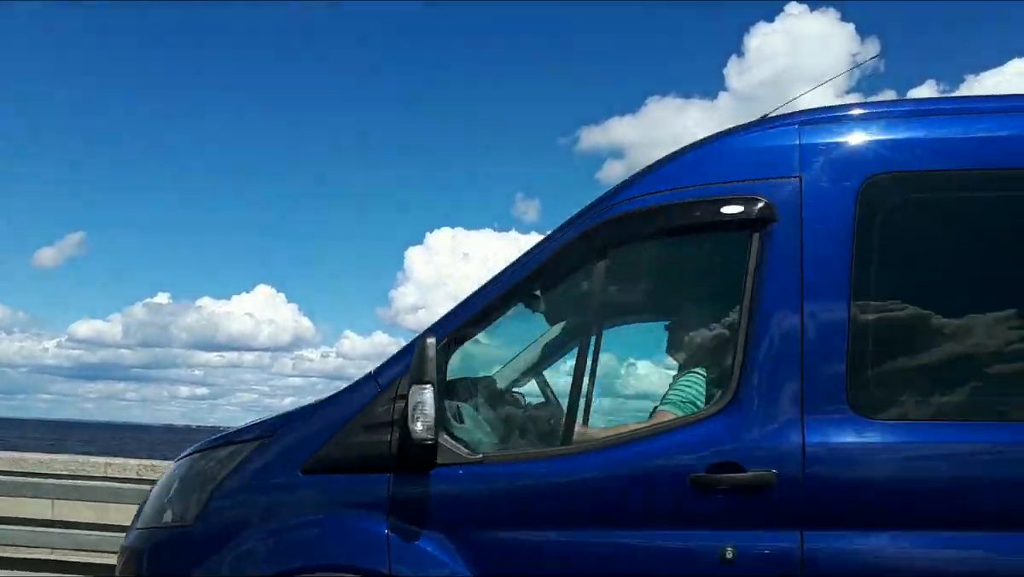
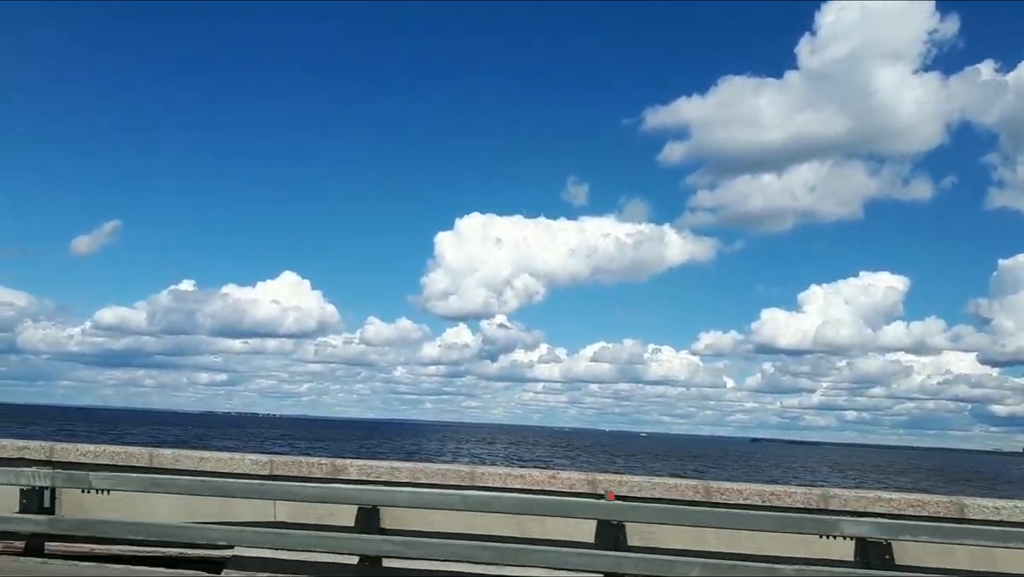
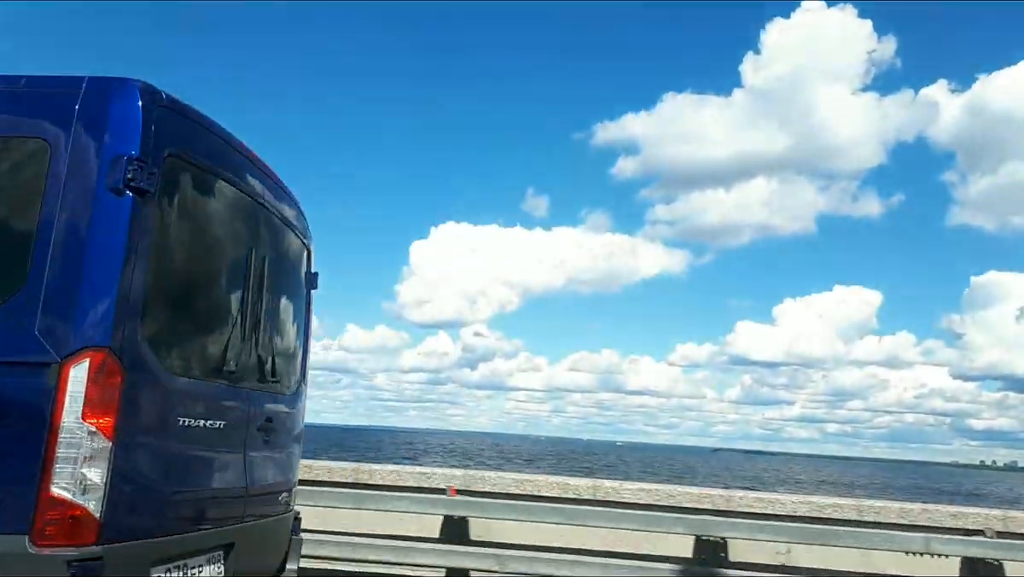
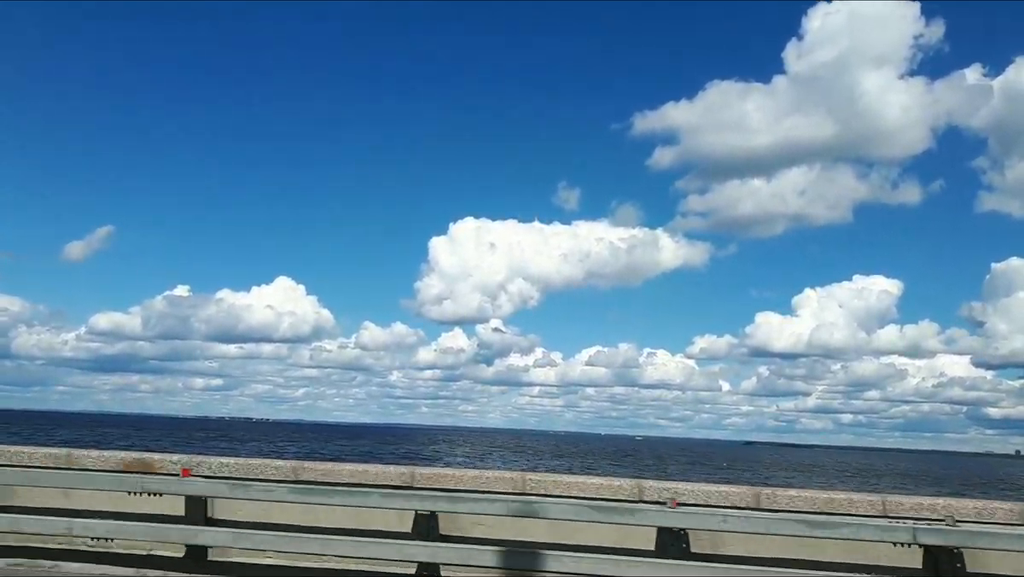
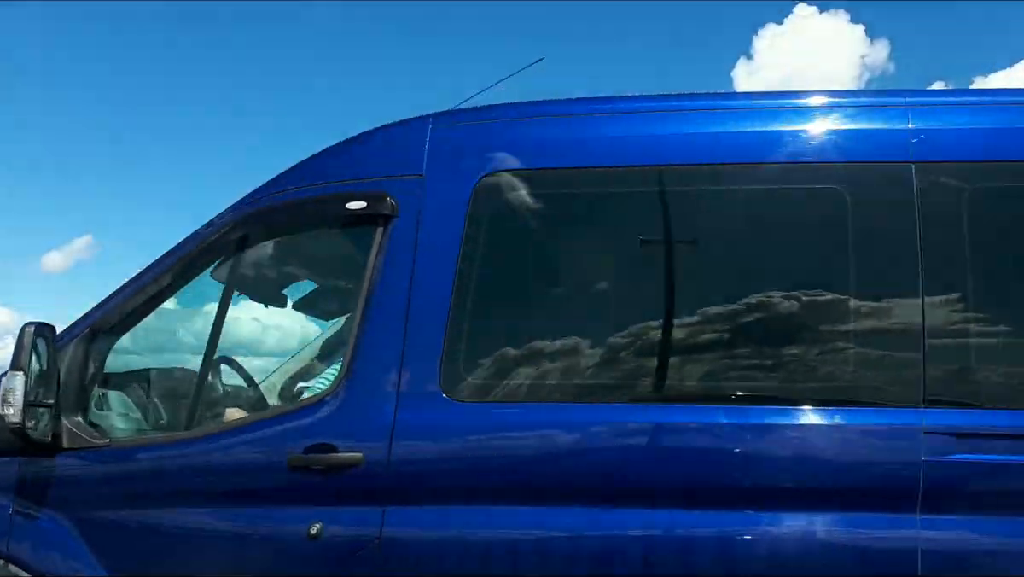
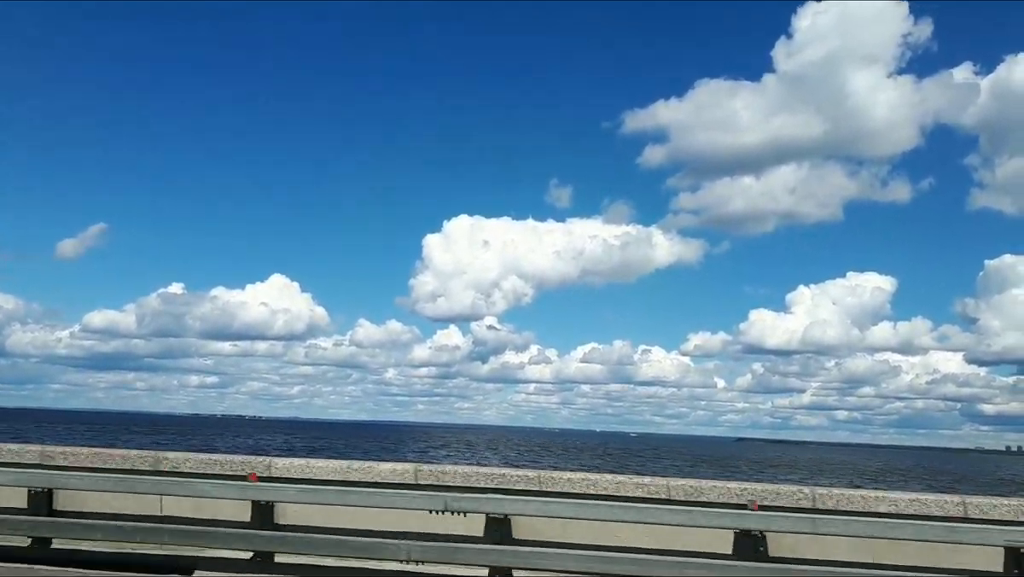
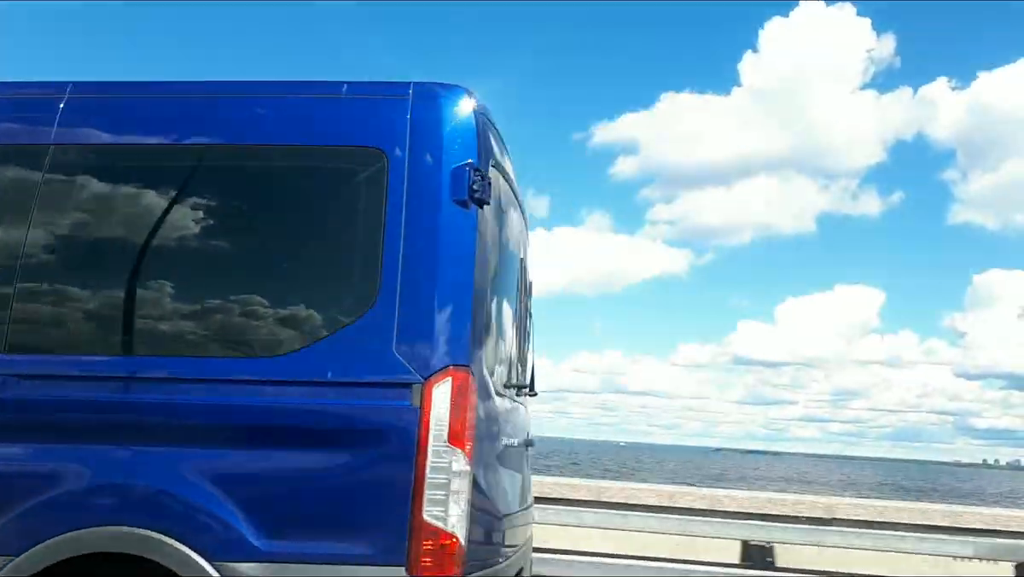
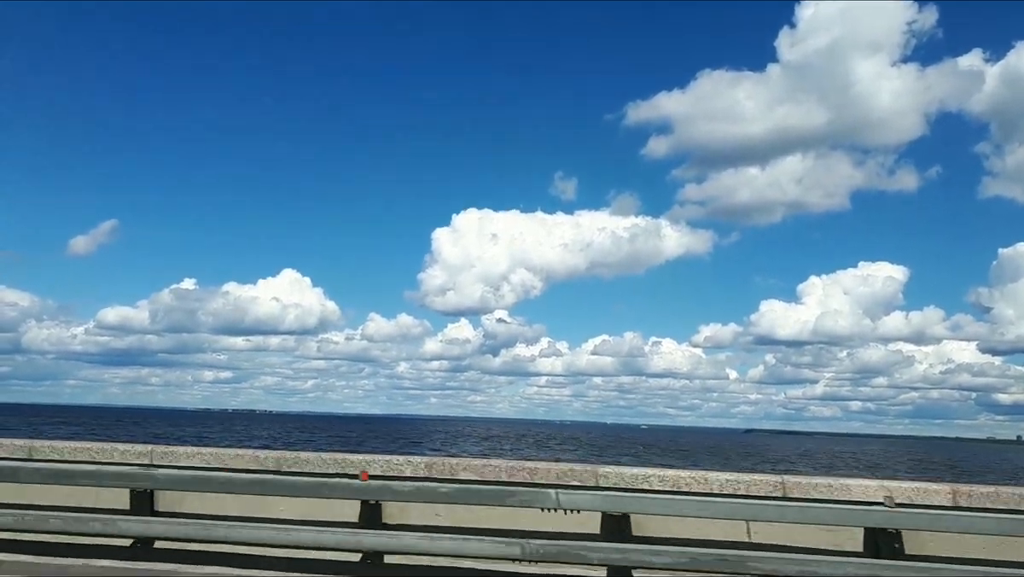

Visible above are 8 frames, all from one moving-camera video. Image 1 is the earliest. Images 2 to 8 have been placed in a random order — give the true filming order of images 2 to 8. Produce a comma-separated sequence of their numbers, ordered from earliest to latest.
5, 7, 3, 8, 6, 4, 2
